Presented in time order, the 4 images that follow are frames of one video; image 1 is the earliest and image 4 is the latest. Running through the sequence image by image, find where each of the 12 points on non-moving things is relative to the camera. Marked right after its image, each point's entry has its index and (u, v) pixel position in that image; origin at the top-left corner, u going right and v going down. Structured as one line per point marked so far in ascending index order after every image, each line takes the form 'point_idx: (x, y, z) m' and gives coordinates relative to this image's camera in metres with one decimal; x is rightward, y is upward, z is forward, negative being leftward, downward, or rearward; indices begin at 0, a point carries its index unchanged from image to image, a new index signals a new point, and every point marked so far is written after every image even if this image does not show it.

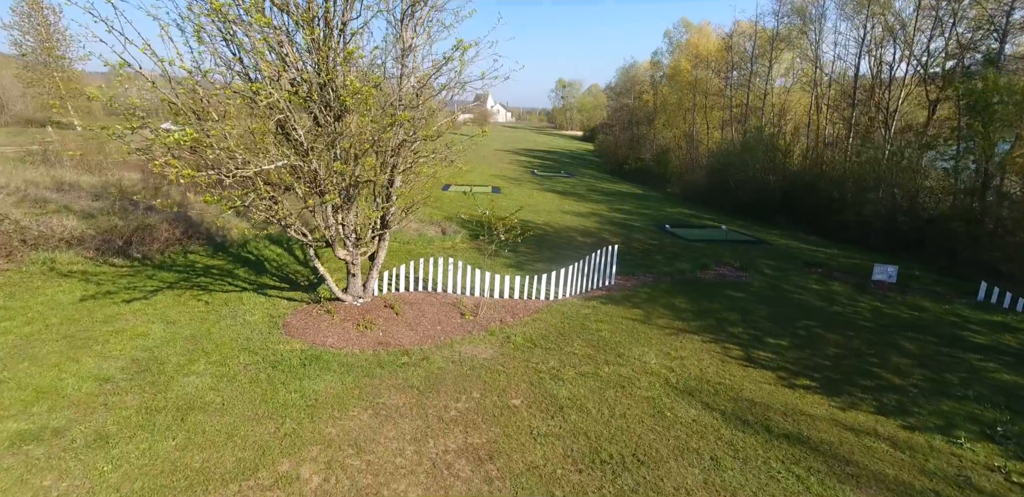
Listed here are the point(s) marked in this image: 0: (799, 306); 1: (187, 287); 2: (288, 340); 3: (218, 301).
0: (+5.5, -1.1, +10.4) m
1: (-4.8, -0.6, +8.1) m
2: (-2.8, -1.1, +6.8) m
3: (-4.2, -0.7, +7.8) m
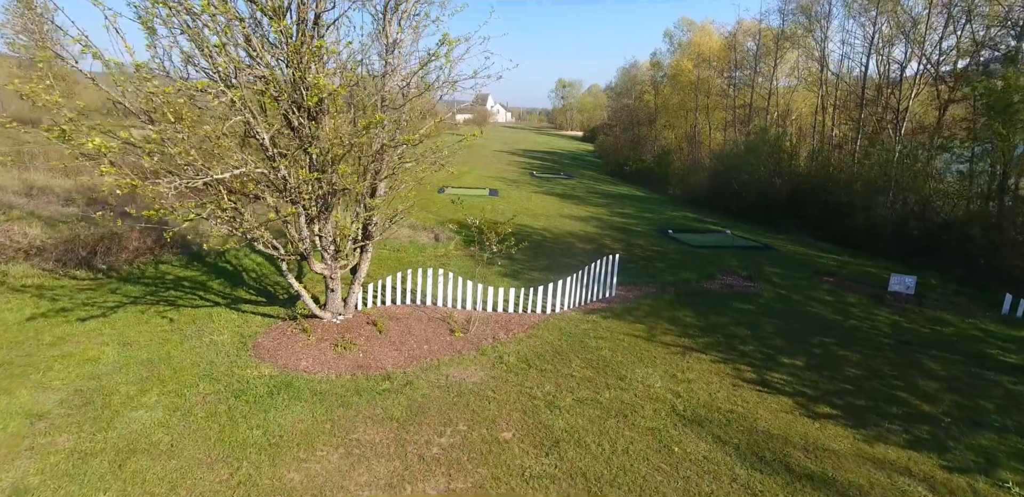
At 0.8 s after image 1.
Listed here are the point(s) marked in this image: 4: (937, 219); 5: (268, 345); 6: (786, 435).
0: (+5.4, -1.3, +9.8) m
1: (-4.9, -0.7, +7.5) m
2: (-2.9, -1.3, +6.2) m
3: (-4.3, -0.9, +7.2) m
4: (+11.8, +0.8, +15.1) m
5: (-3.0, -1.2, +6.6) m
6: (+3.0, -2.0, +6.0) m
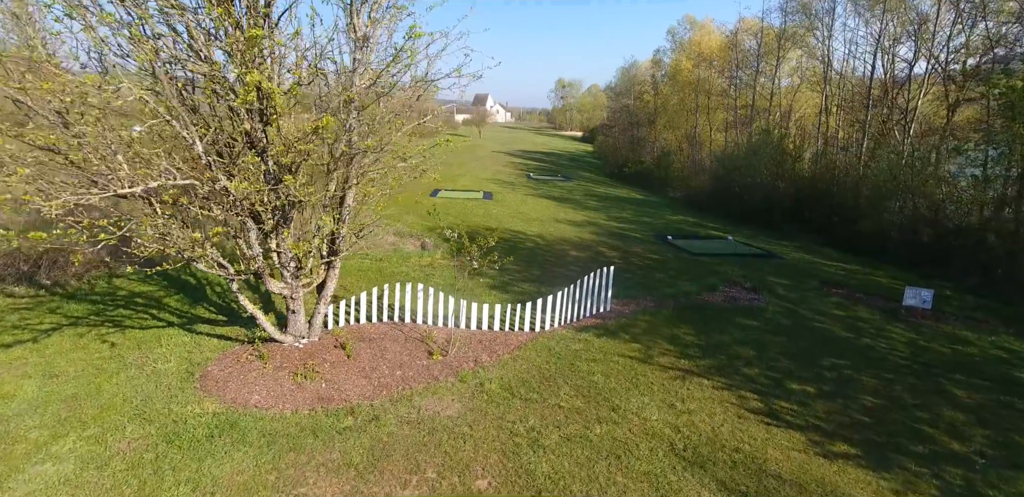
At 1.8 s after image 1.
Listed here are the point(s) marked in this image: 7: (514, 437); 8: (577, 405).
0: (+5.2, -1.5, +9.1) m
1: (-5.2, -0.9, +6.8) m
2: (-3.1, -1.5, +5.5) m
3: (-4.5, -1.1, +6.4) m
4: (+11.5, +0.6, +14.4) m
5: (-3.2, -1.4, +5.9) m
6: (+2.8, -2.2, +5.3) m
7: (0.0, -2.0, +5.8) m
8: (+0.8, -1.9, +6.6) m
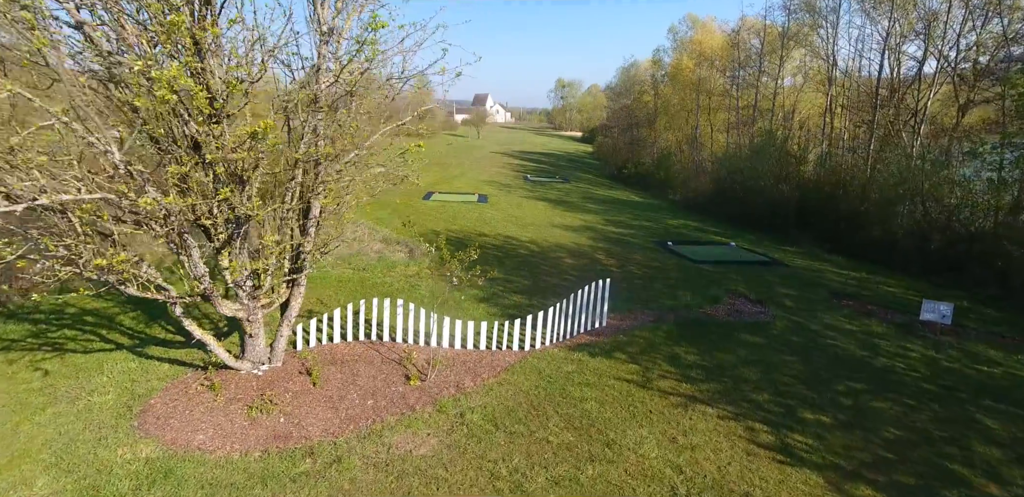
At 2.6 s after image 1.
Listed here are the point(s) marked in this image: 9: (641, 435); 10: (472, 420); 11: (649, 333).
0: (+5.0, -1.7, +8.4) m
1: (-5.3, -1.1, +6.1) m
2: (-3.3, -1.7, +4.8) m
3: (-4.7, -1.3, +5.8) m
4: (+11.3, +0.4, +13.7) m
5: (-3.4, -1.5, +5.2) m
6: (+2.6, -2.4, +4.6) m
7: (-0.2, -2.2, +5.1) m
8: (+0.6, -2.1, +5.9) m
9: (+1.4, -2.1, +6.1) m
10: (-0.4, -1.9, +6.1) m
11: (+2.2, -1.4, +8.9) m
